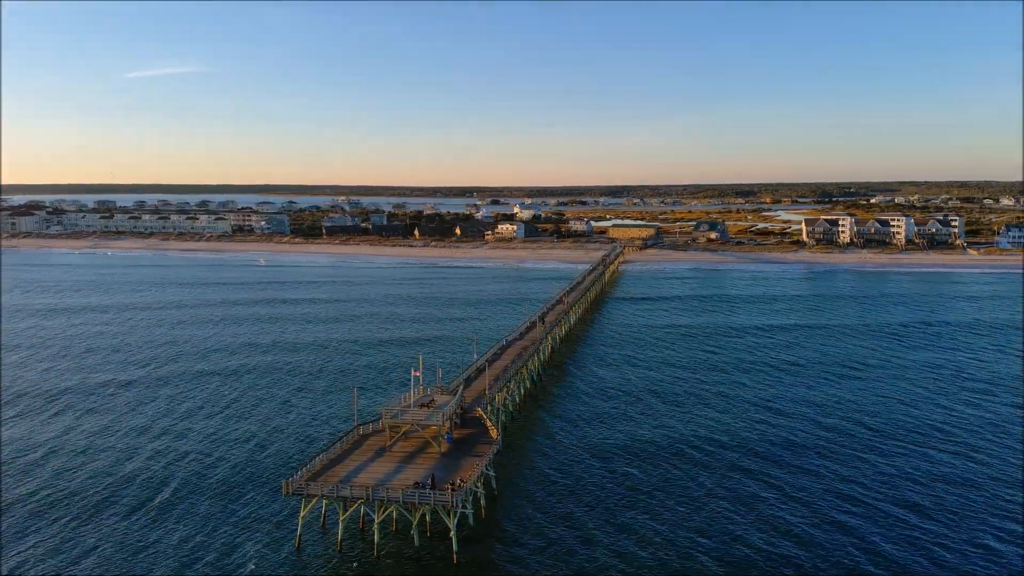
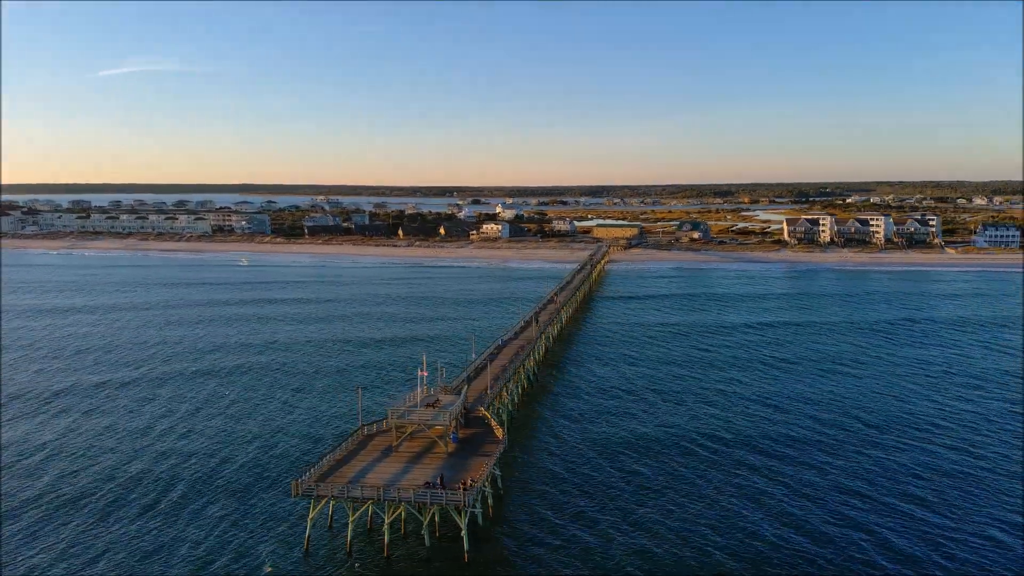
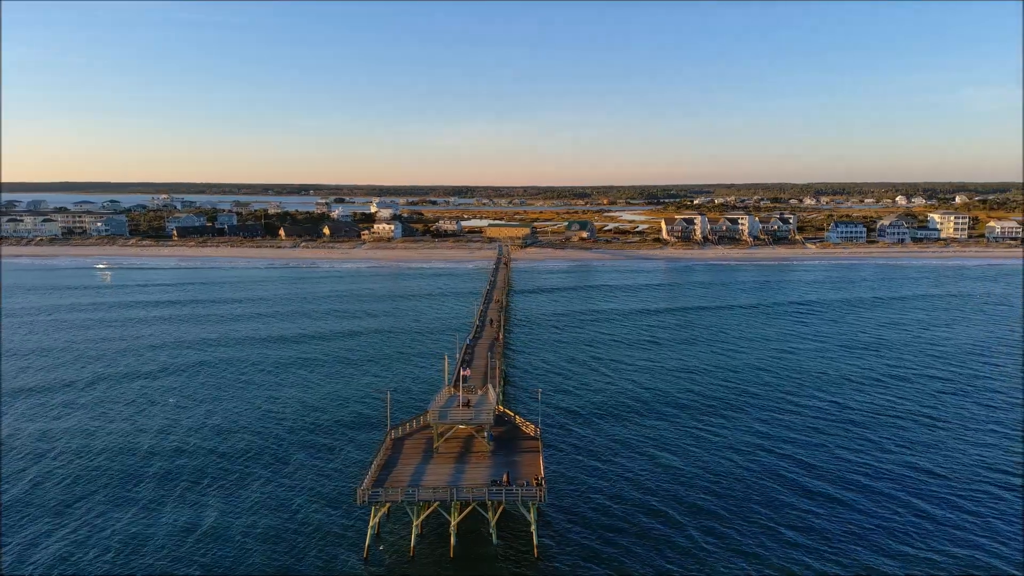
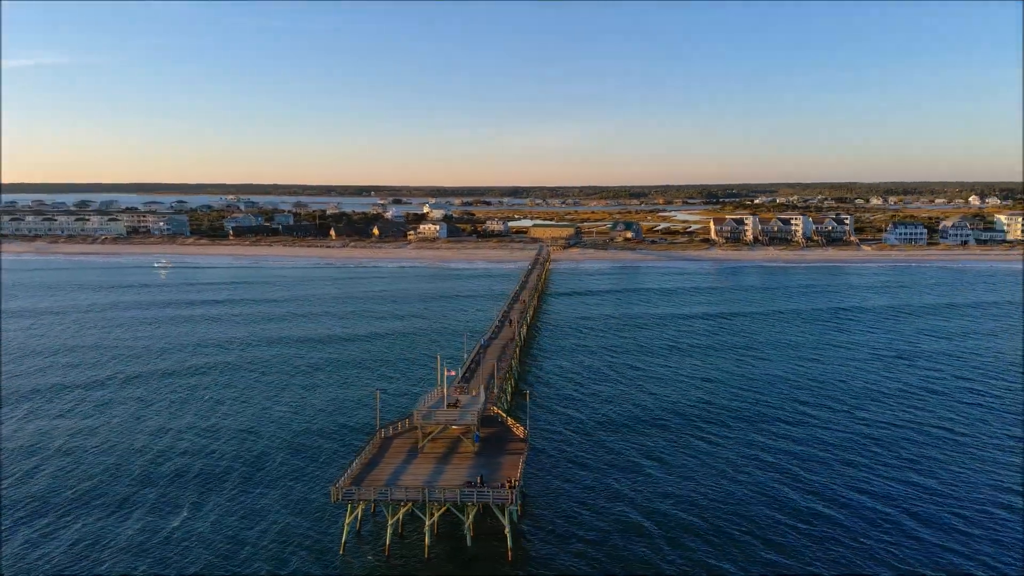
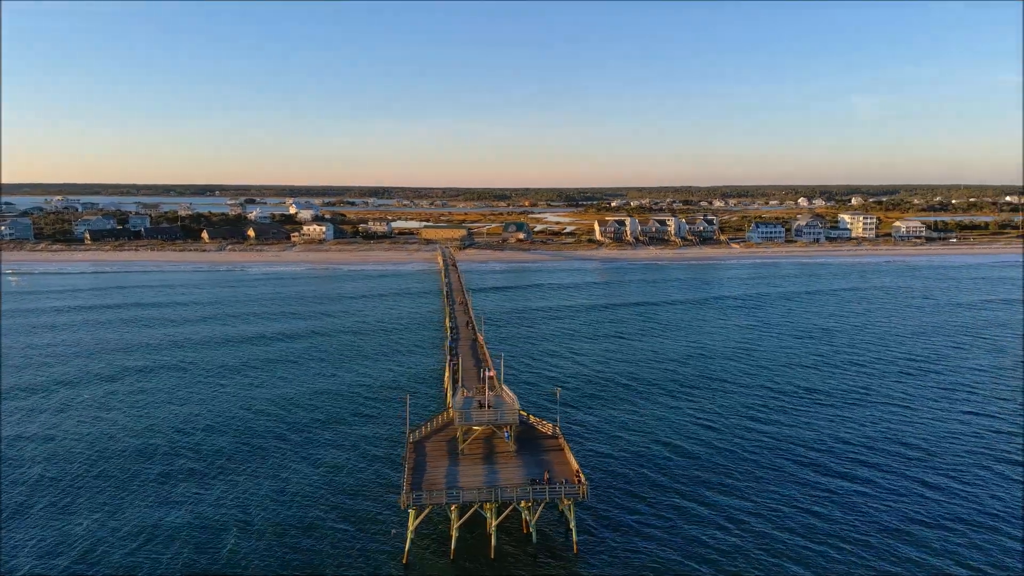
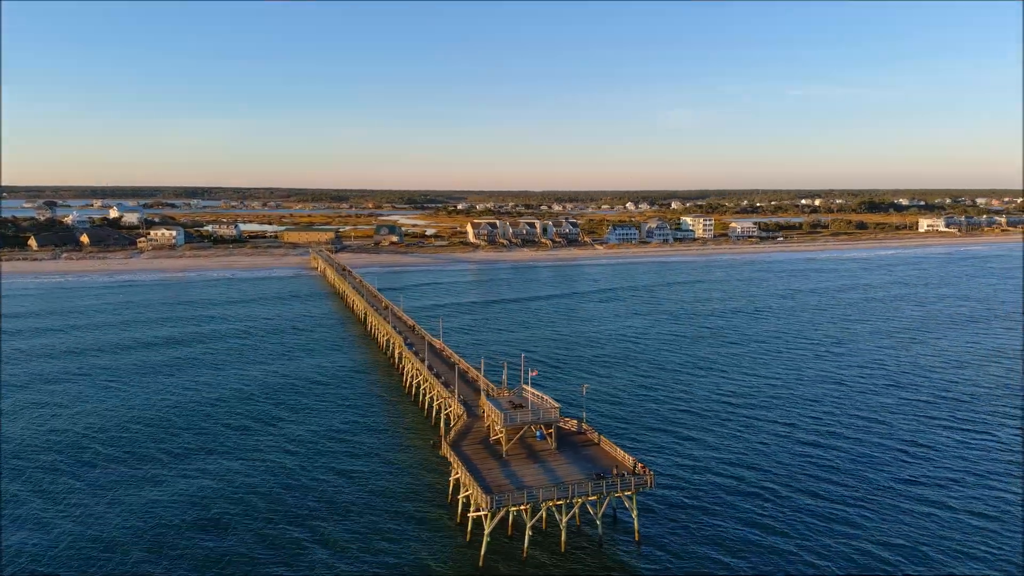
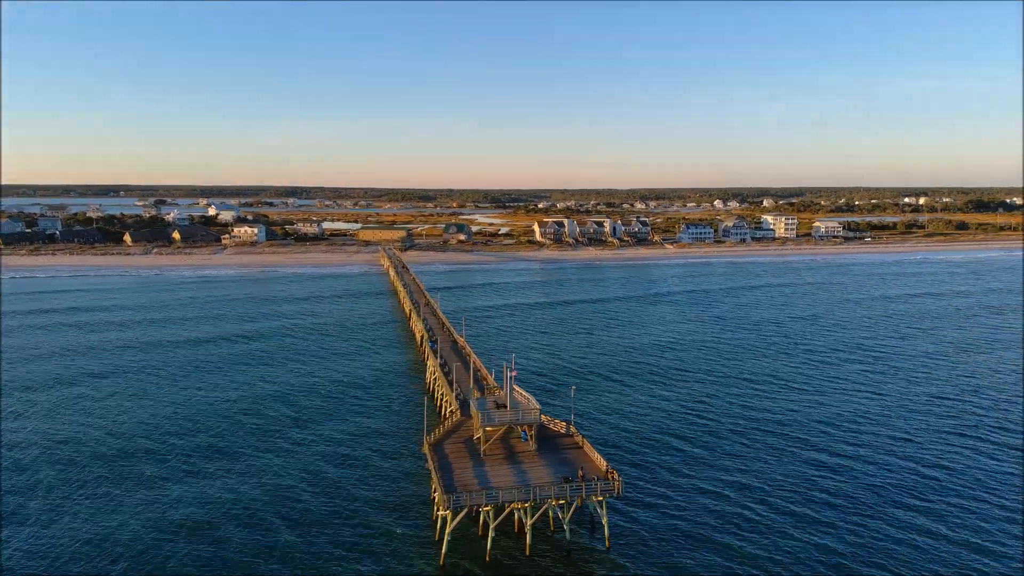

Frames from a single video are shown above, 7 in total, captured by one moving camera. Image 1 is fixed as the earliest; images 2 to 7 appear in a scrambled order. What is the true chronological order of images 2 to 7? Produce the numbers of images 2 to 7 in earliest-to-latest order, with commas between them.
2, 4, 3, 5, 7, 6
